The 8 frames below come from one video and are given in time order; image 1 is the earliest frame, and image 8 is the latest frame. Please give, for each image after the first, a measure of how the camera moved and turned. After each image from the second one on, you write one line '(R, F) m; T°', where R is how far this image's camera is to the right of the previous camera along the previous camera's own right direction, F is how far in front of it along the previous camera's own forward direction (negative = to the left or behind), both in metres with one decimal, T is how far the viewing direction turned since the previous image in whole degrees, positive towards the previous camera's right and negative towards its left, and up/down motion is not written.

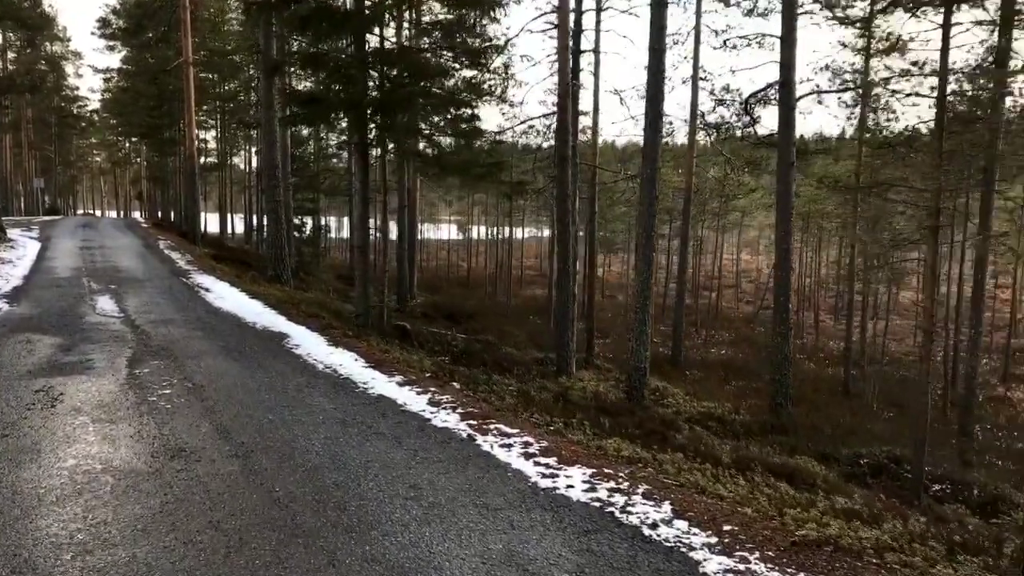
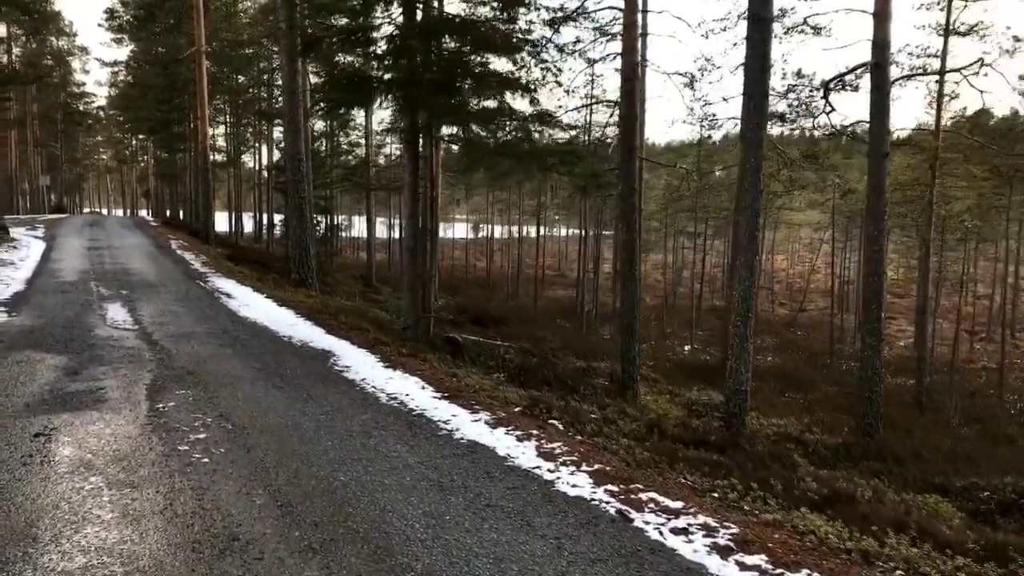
(-0.7, +1.3) m; 0°
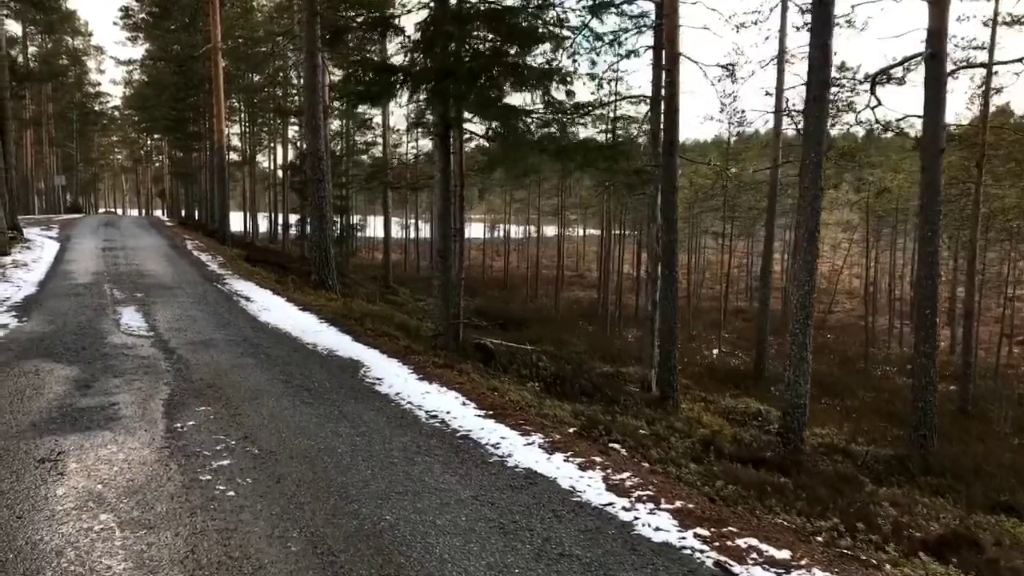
(-0.2, +0.5) m; -1°
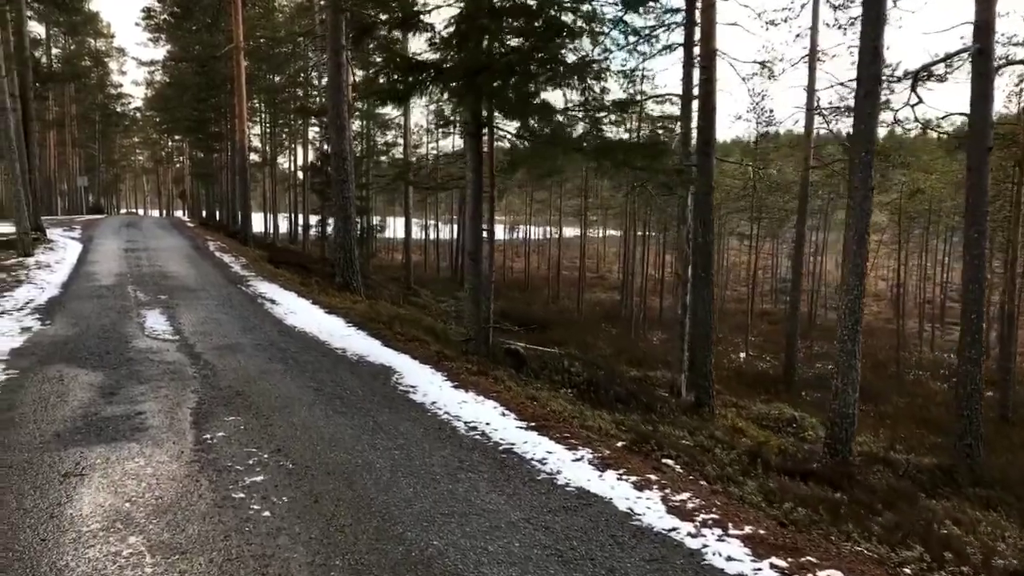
(-0.1, +0.2) m; -1°
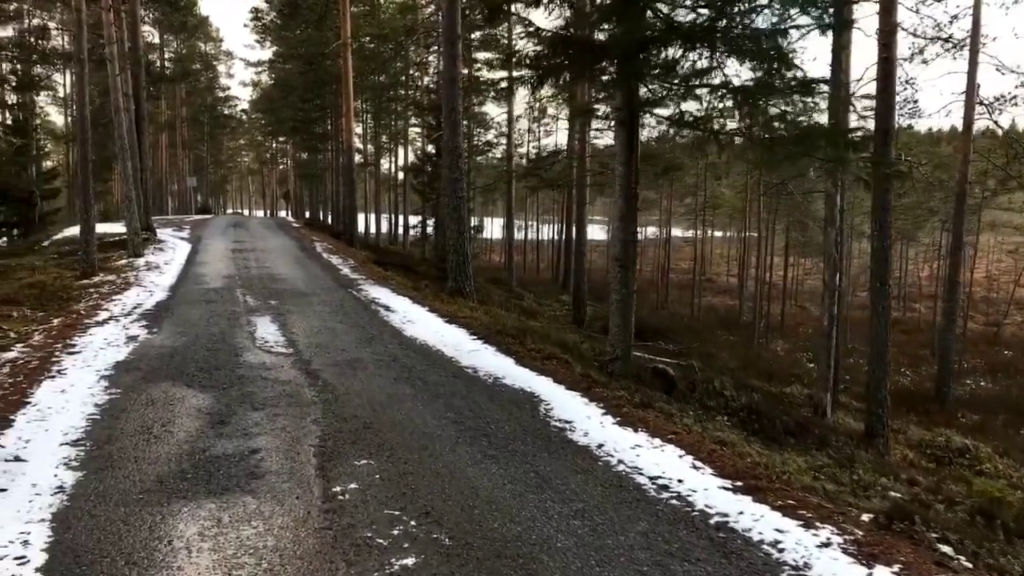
(-0.5, +1.0) m; -6°
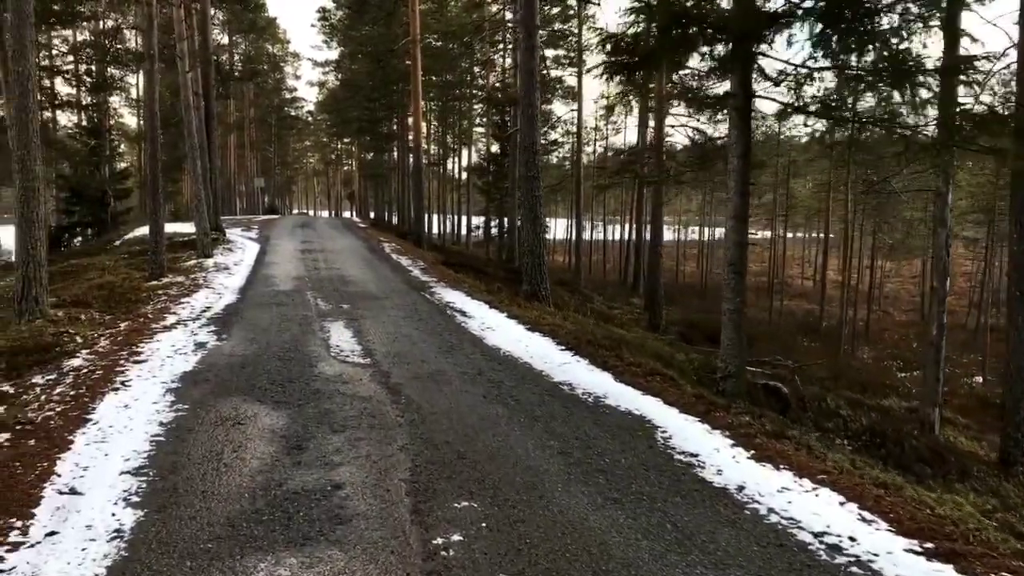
(-0.3, +0.6) m; -4°
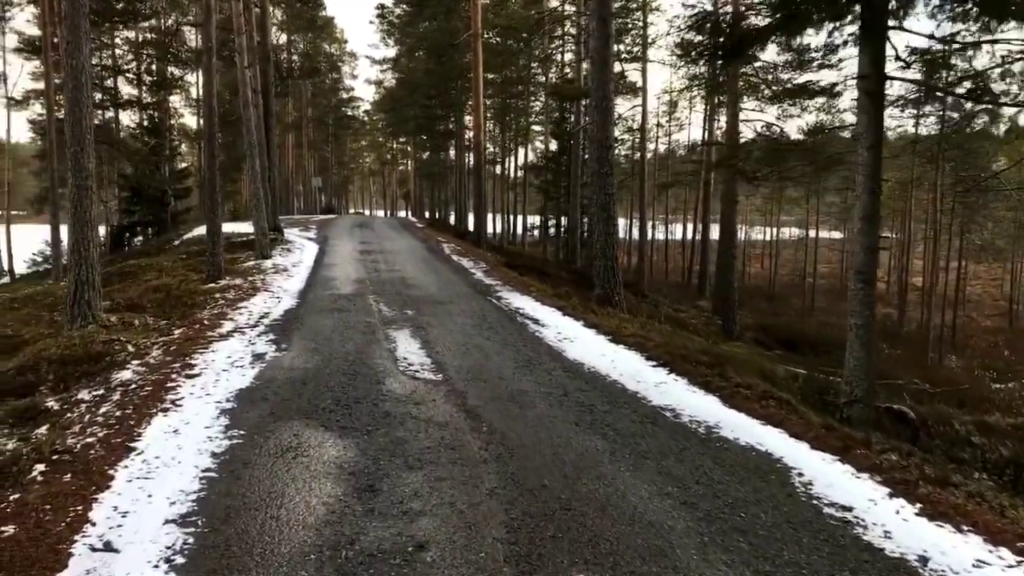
(-0.2, +0.7) m; -3°
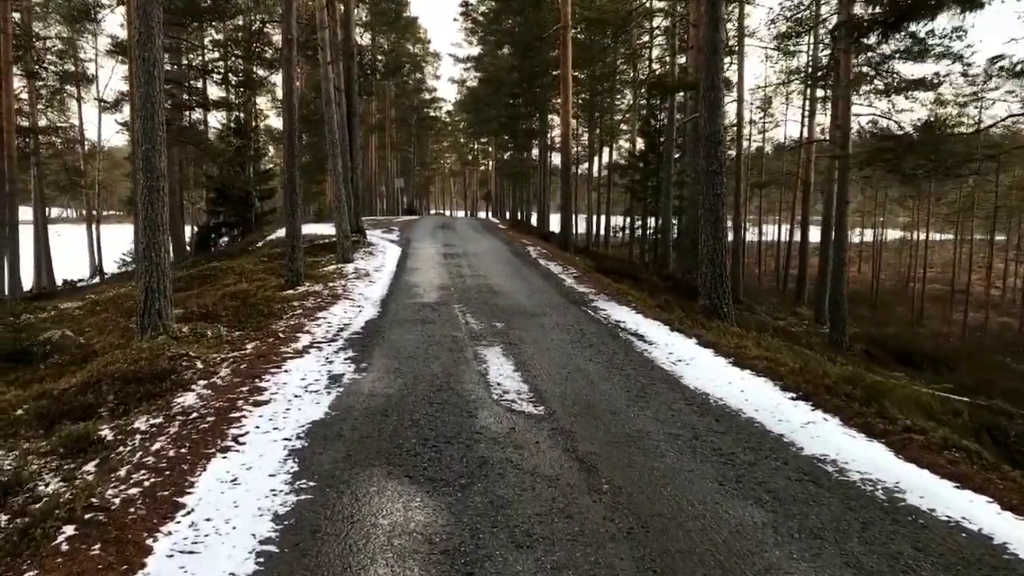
(-0.2, +0.9) m; -5°
